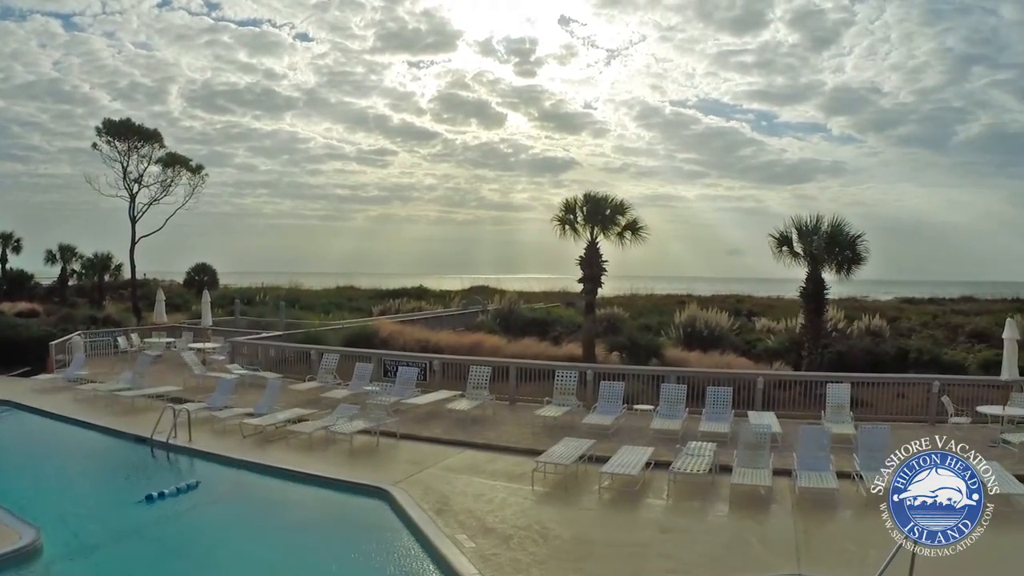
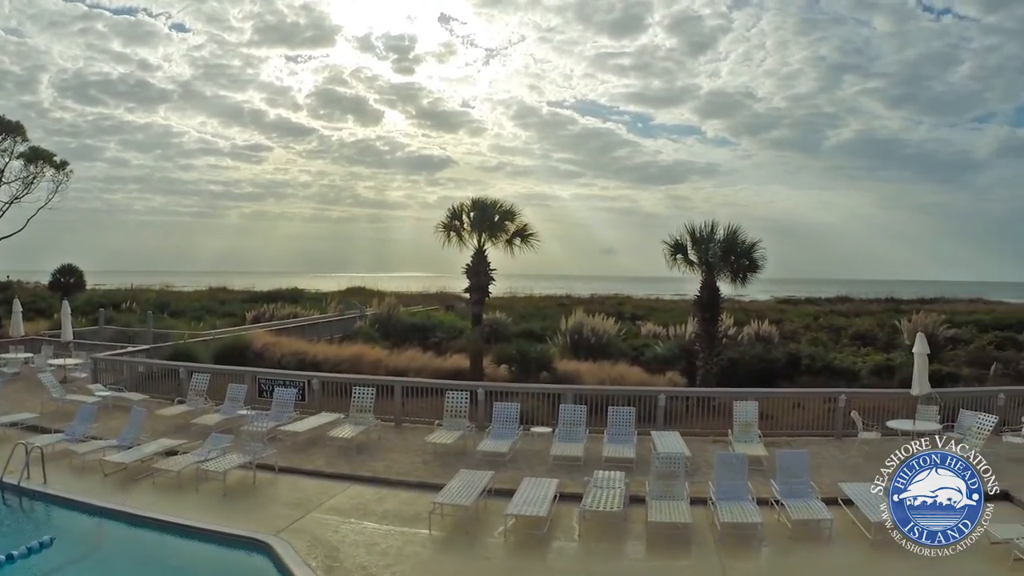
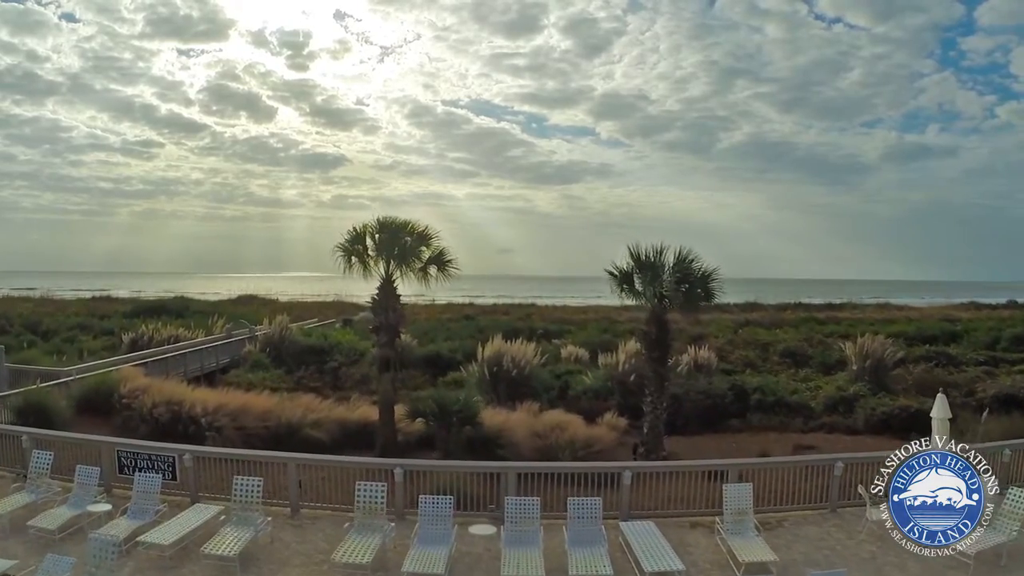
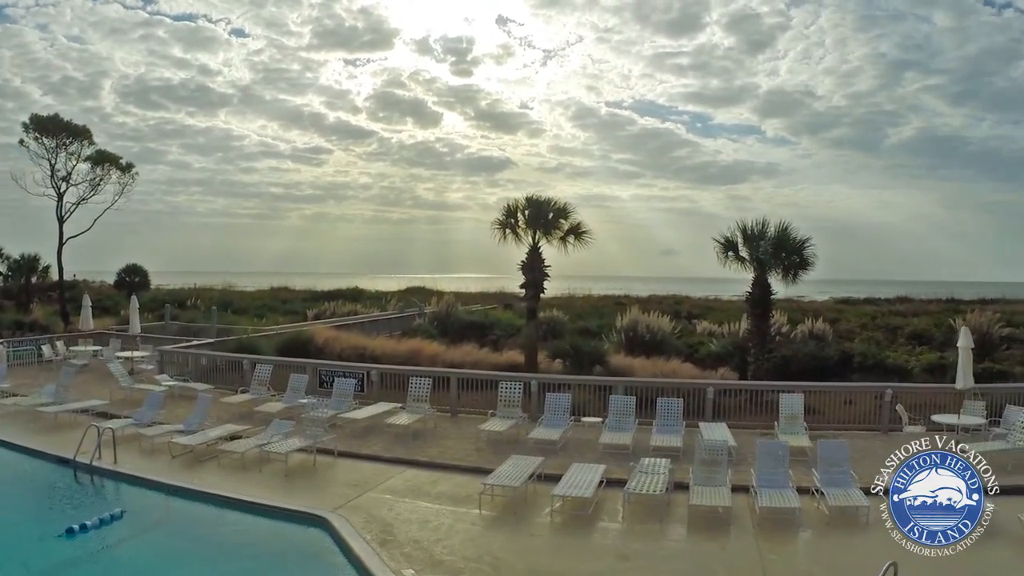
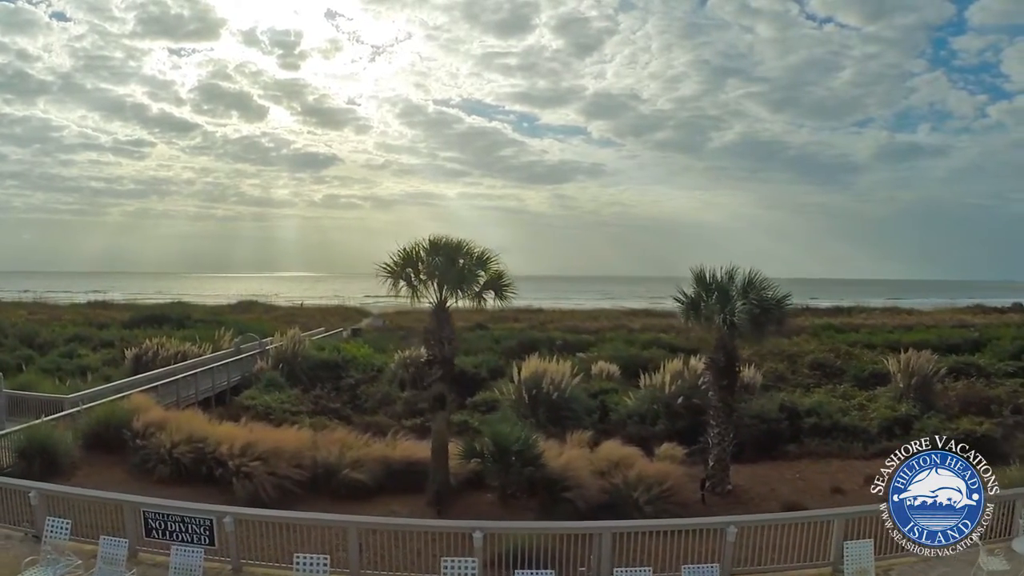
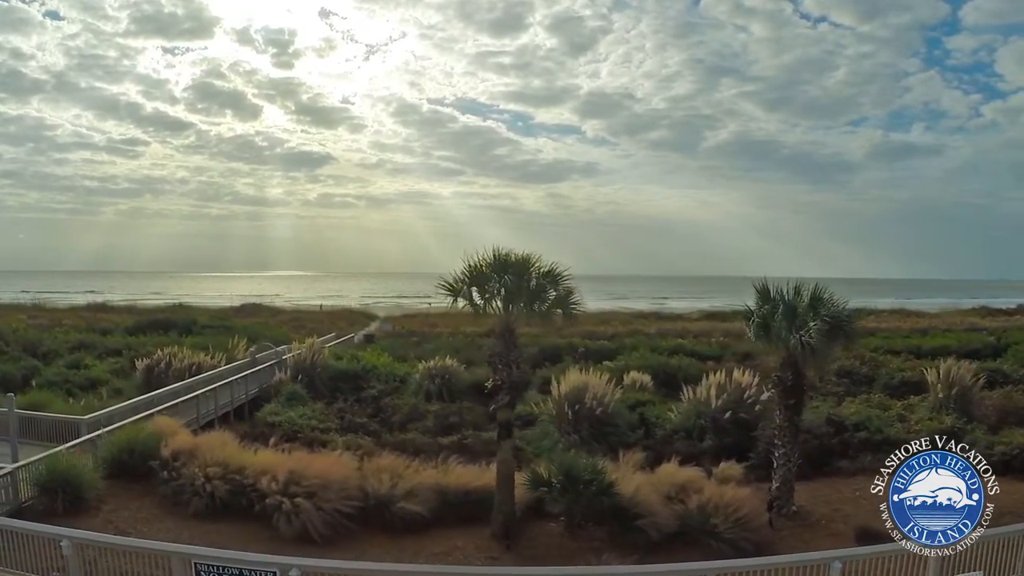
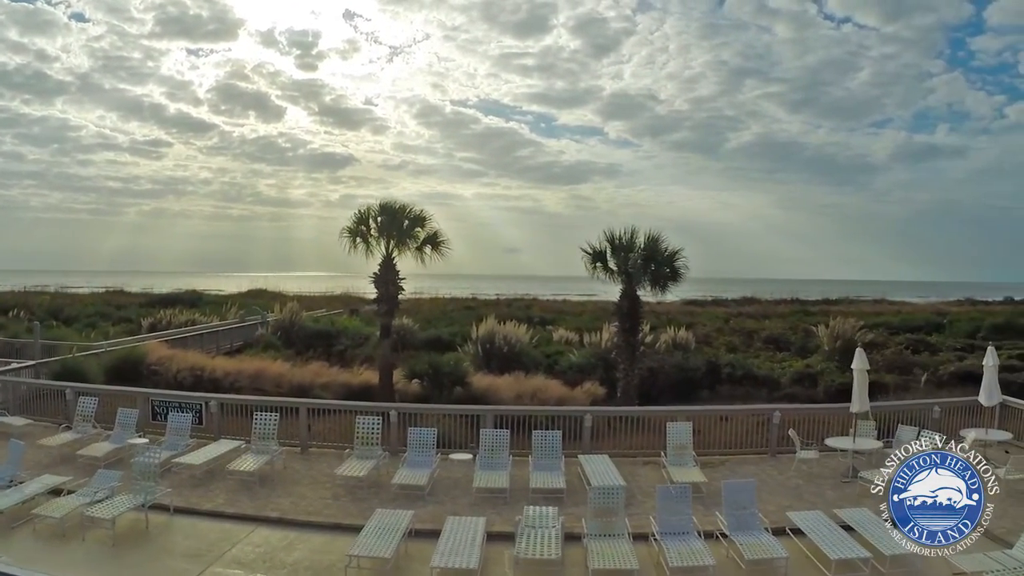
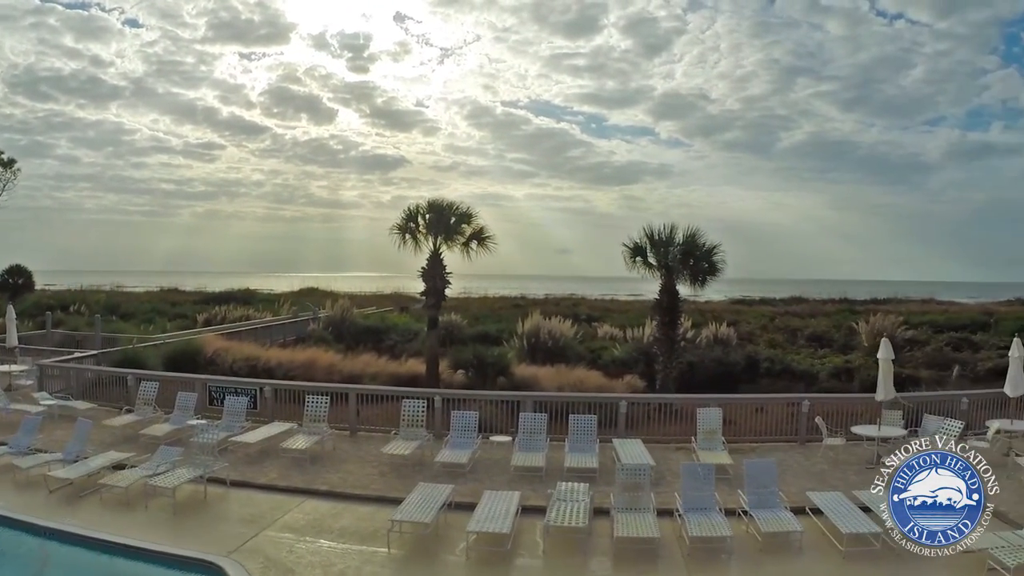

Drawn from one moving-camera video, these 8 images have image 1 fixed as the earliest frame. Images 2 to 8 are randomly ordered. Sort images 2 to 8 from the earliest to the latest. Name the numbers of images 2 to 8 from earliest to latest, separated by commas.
4, 2, 8, 7, 3, 5, 6
